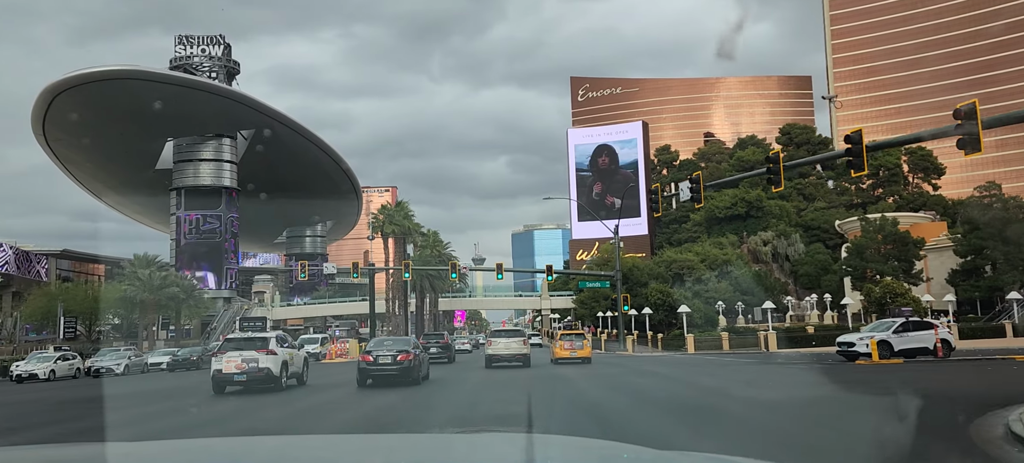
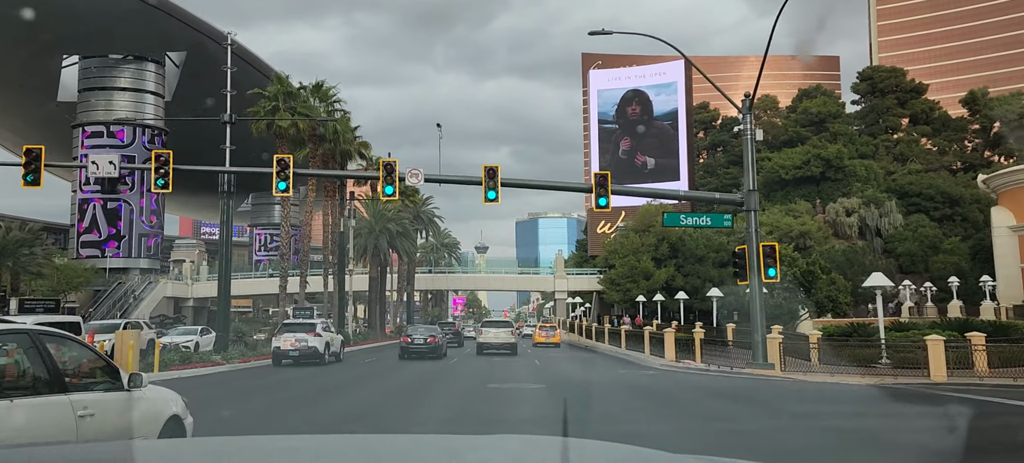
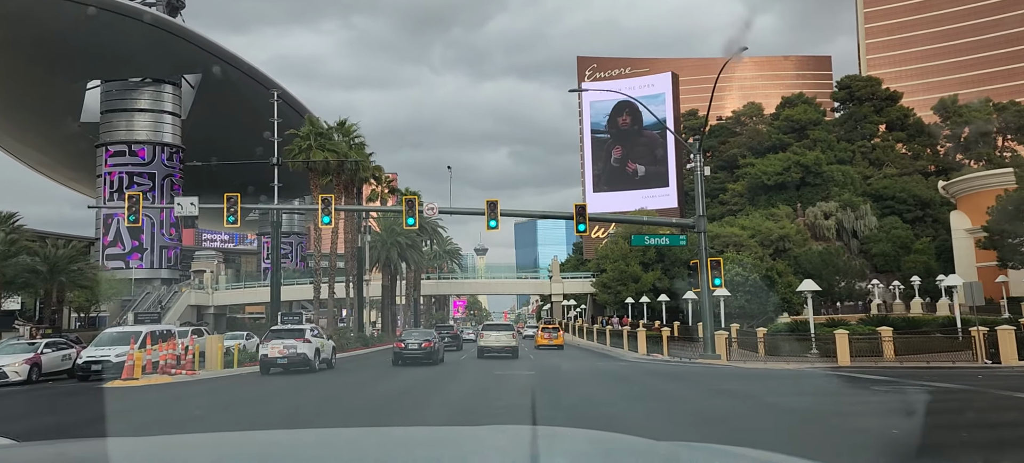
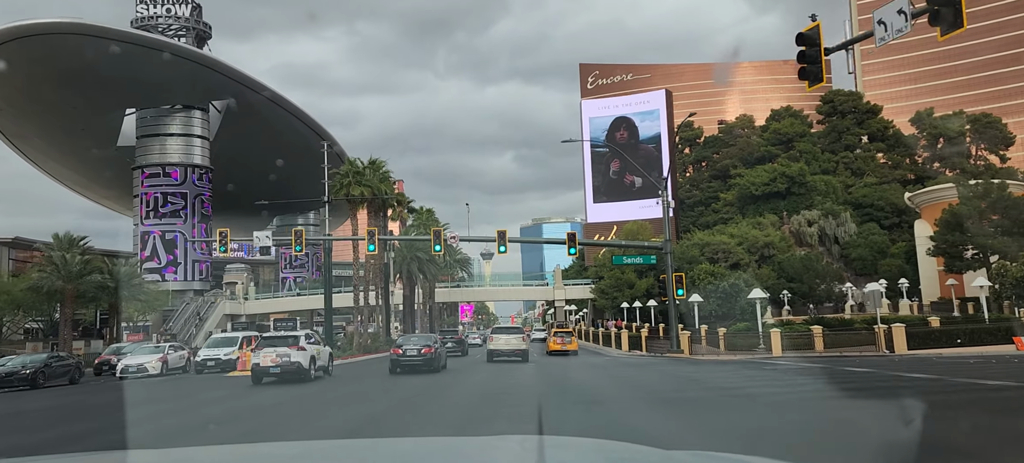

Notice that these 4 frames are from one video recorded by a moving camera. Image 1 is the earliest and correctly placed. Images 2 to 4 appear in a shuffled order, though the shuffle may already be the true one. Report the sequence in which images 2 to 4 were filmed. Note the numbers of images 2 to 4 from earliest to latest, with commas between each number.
4, 3, 2
